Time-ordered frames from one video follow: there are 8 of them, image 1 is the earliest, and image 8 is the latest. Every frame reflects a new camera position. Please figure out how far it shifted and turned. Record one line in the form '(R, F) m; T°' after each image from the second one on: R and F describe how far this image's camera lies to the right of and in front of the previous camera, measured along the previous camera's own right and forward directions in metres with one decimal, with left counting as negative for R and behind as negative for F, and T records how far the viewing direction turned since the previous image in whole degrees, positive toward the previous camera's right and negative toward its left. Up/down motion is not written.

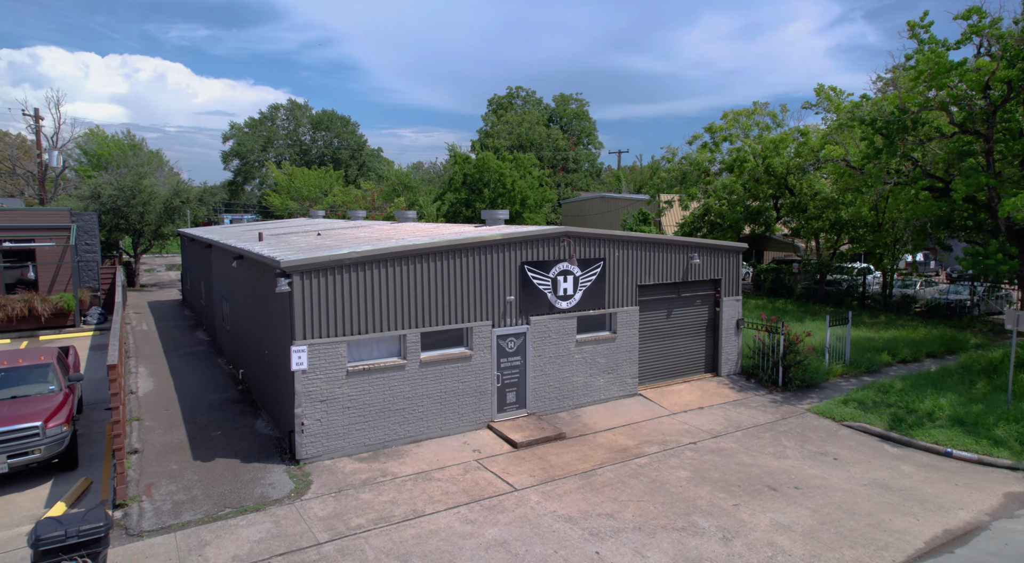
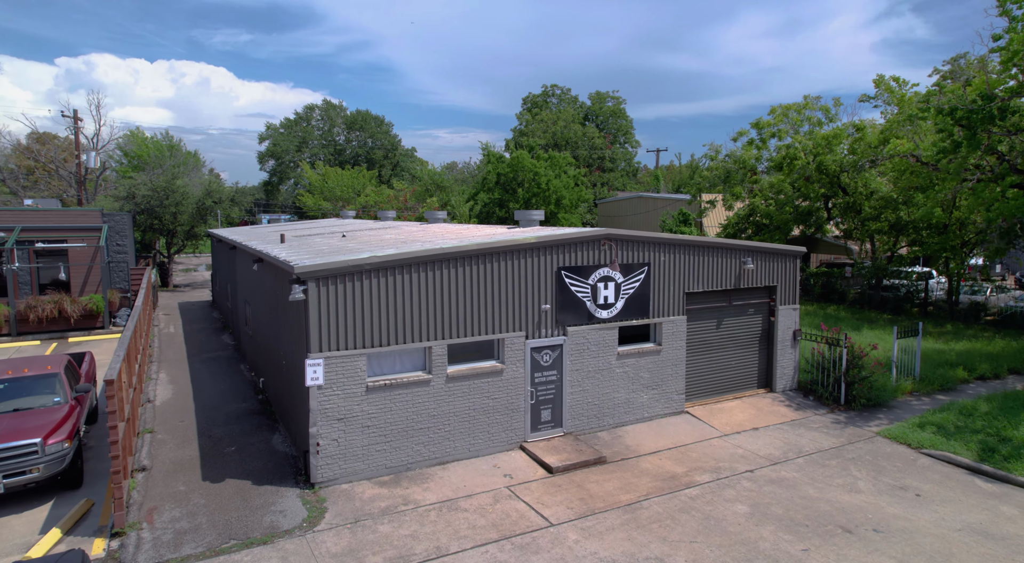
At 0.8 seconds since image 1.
(0.0, +1.0) m; -3°
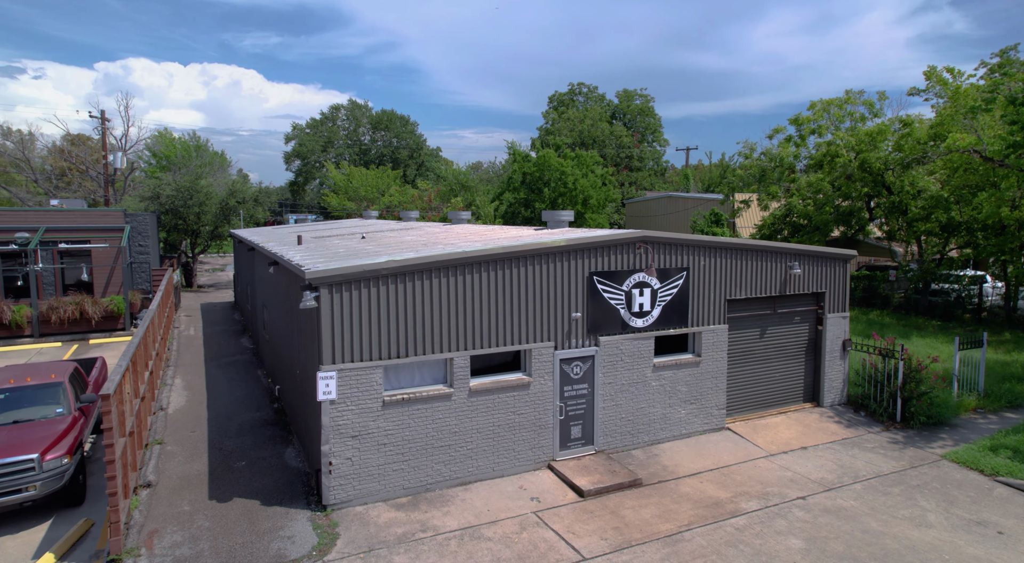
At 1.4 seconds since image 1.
(-0.1, +0.8) m; -2°
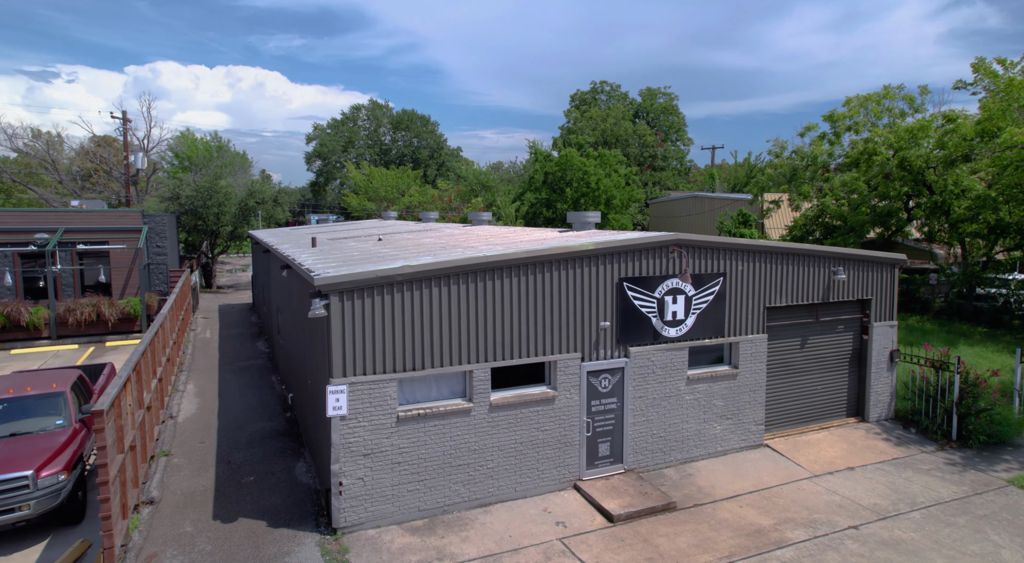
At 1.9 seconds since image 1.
(-0.1, +0.7) m; -2°
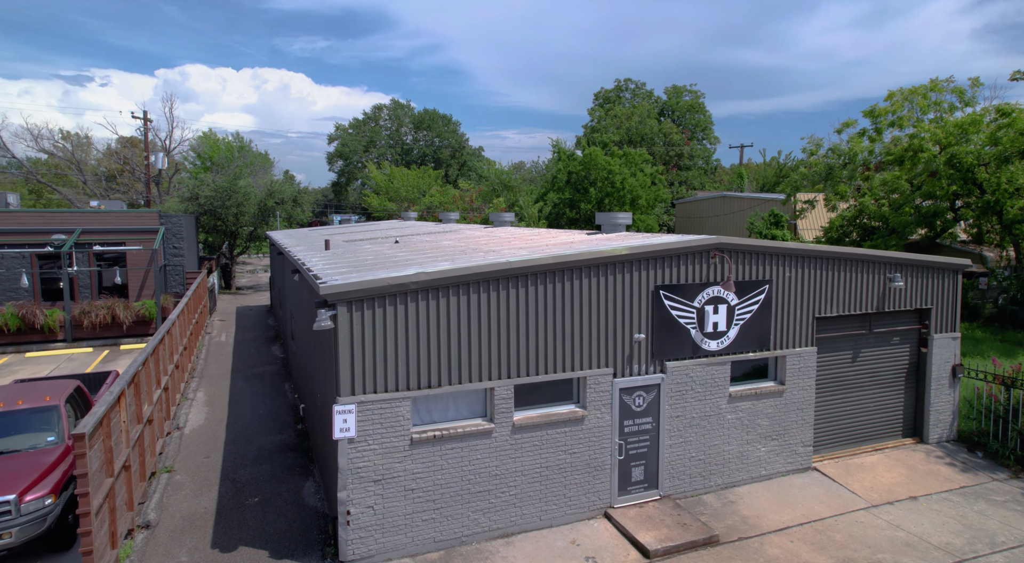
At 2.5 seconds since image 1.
(-0.1, +0.8) m; -2°
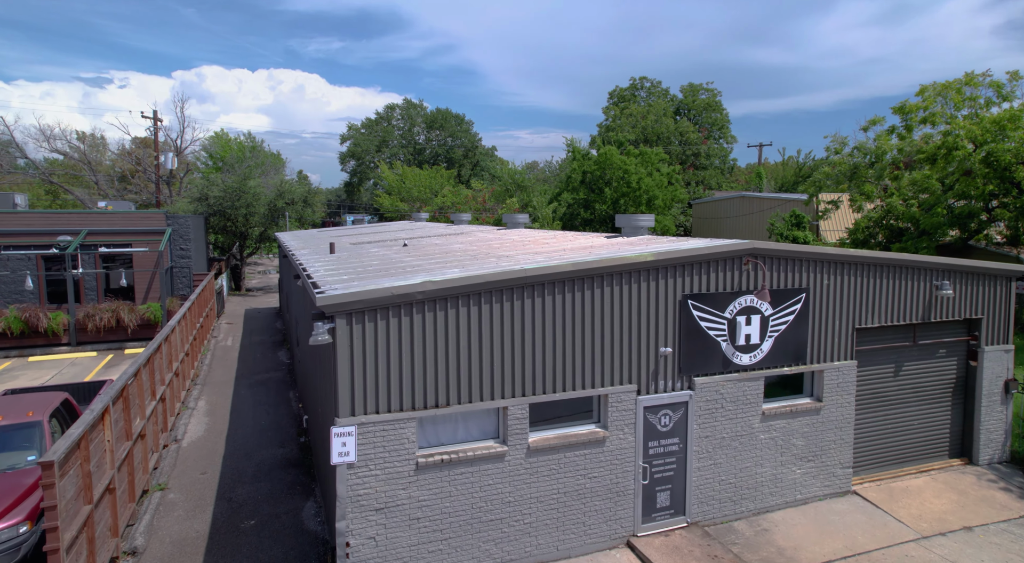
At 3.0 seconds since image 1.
(0.0, +0.7) m; -1°
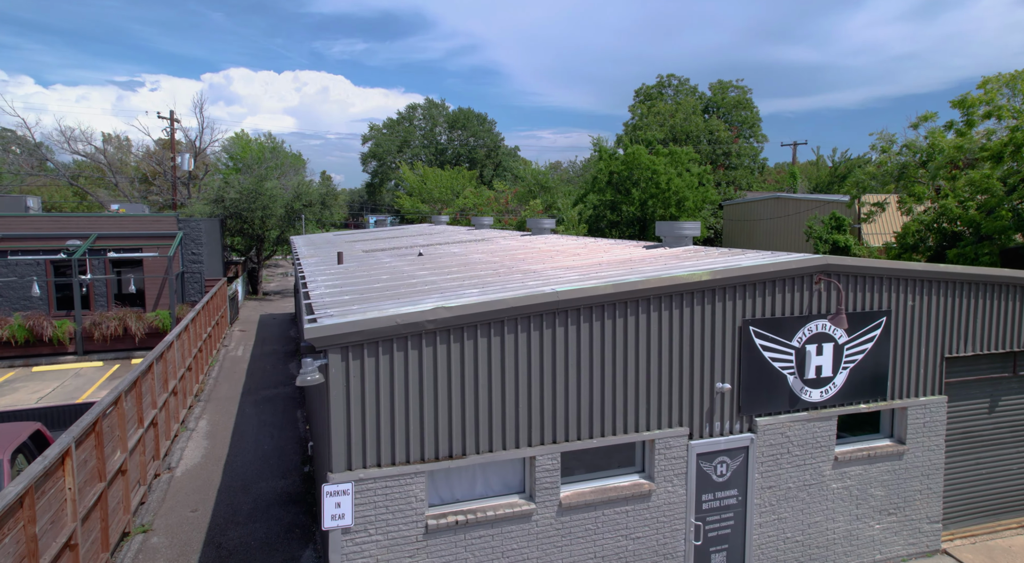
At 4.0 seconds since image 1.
(-0.1, +1.2) m; -2°
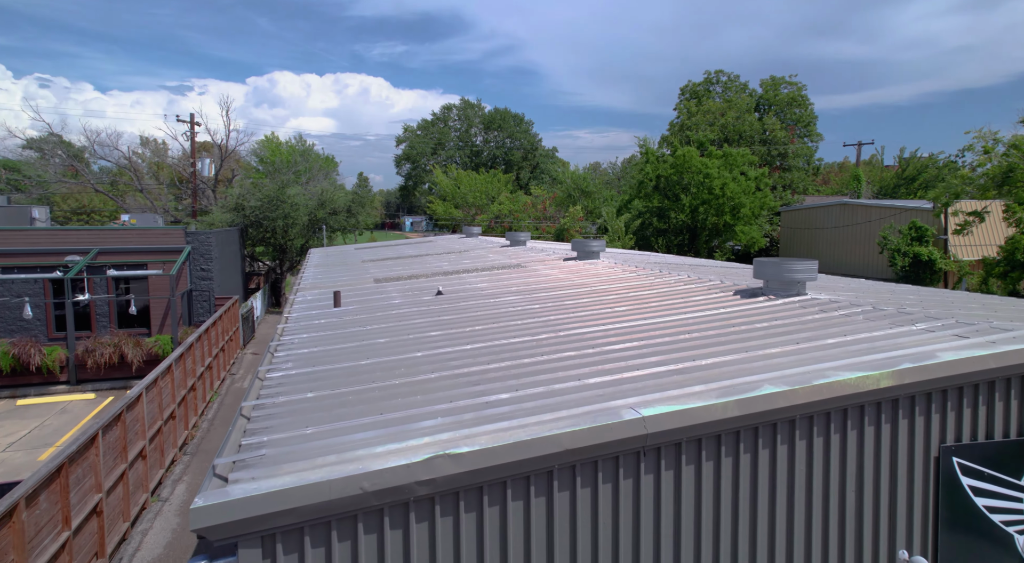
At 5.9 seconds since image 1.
(-0.1, +2.5) m; -3°
